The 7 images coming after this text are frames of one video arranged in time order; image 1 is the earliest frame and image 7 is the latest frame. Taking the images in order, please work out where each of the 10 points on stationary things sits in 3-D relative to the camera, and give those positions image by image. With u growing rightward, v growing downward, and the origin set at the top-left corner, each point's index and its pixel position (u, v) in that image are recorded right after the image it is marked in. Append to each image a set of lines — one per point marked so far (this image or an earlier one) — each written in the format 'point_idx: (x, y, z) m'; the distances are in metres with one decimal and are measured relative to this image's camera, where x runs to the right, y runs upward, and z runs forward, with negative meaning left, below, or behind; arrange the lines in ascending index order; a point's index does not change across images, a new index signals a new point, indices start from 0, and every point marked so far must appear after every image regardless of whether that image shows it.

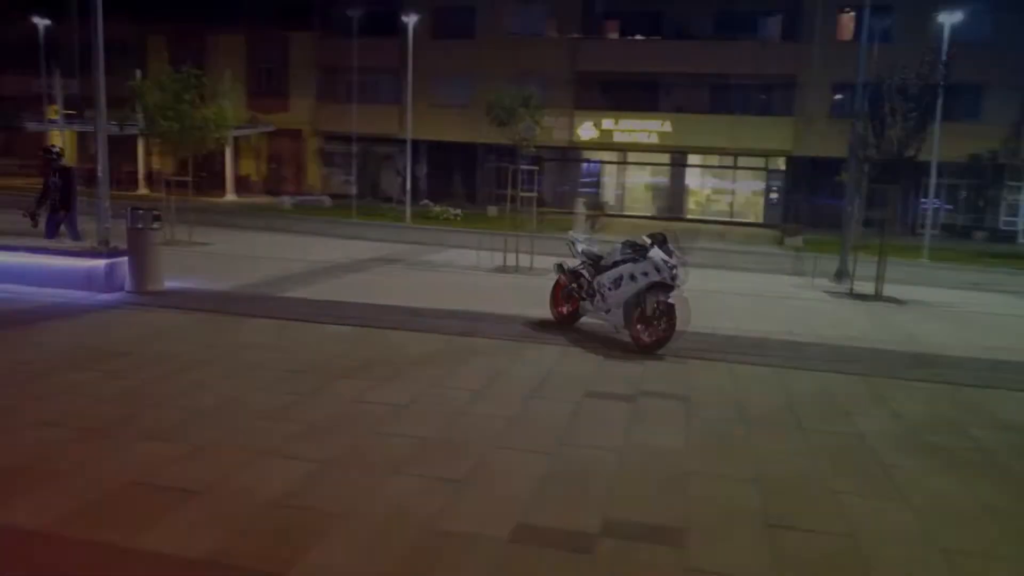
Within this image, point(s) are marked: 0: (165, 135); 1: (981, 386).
0: (-8.2, +3.6, +18.4) m
1: (+5.3, -1.1, +8.8) m
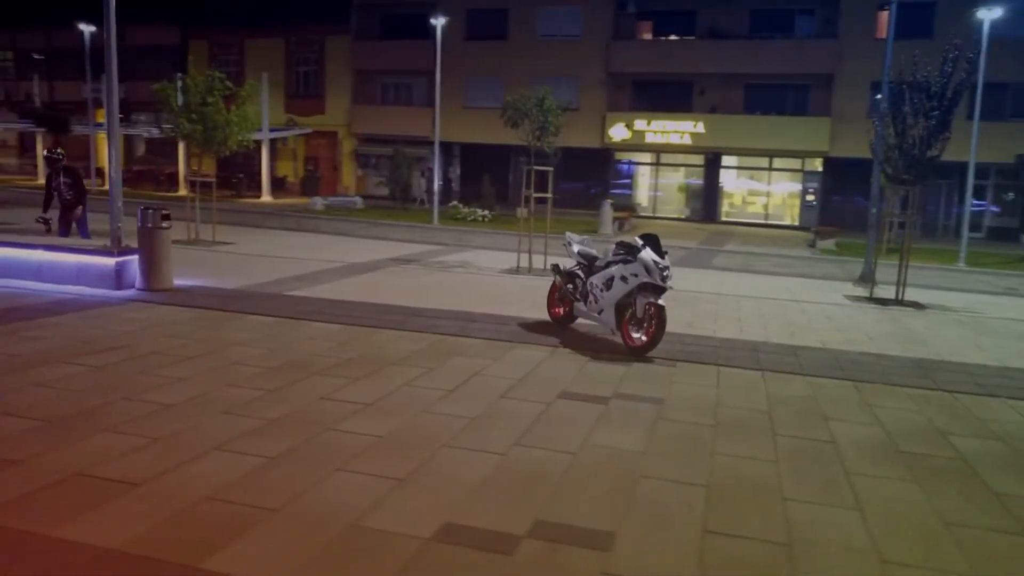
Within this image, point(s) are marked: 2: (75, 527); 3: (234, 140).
0: (-7.8, +3.6, +18.9) m
1: (+5.1, -1.2, +8.5) m
2: (-2.5, -1.4, +4.5) m
3: (-6.8, +3.6, +19.2) m
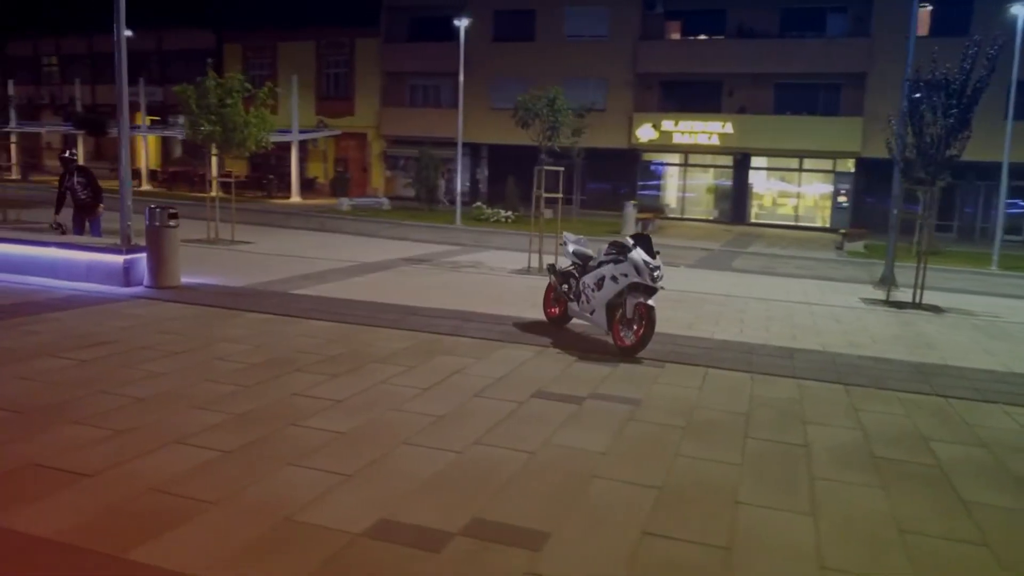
0: (-7.4, +3.7, +19.2) m
1: (+4.9, -1.2, +8.2) m
2: (-2.9, -1.3, +4.5) m
3: (-6.5, +3.7, +19.5) m
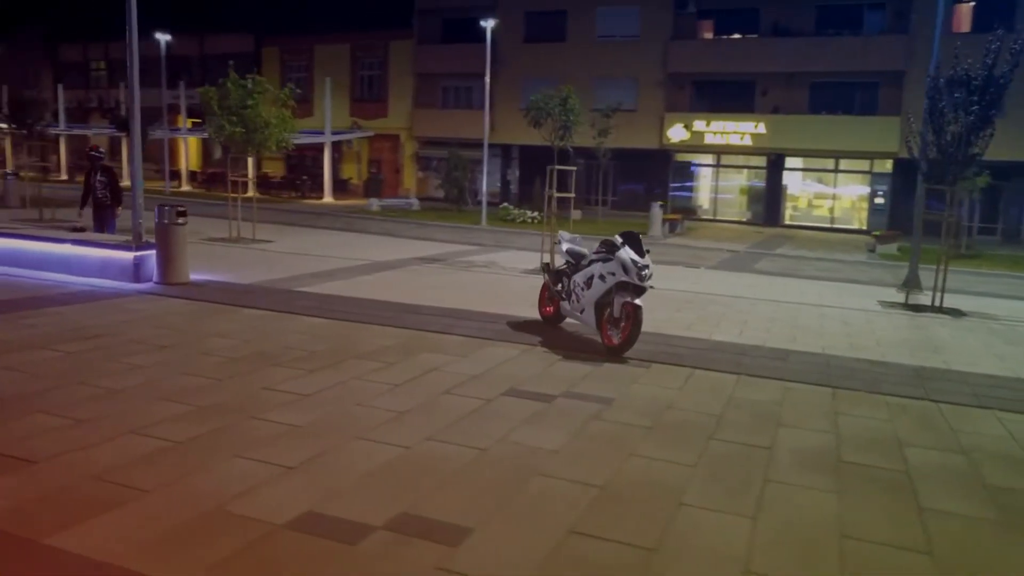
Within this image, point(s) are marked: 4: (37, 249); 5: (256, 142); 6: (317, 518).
0: (-7.0, +3.7, +19.6) m
1: (+4.6, -1.2, +7.9) m
2: (-3.3, -1.3, +4.7) m
3: (-6.0, +3.7, +19.8) m
4: (-8.3, +0.7, +13.6) m
5: (-6.4, +3.6, +19.5) m
6: (-1.1, -1.4, +4.6) m
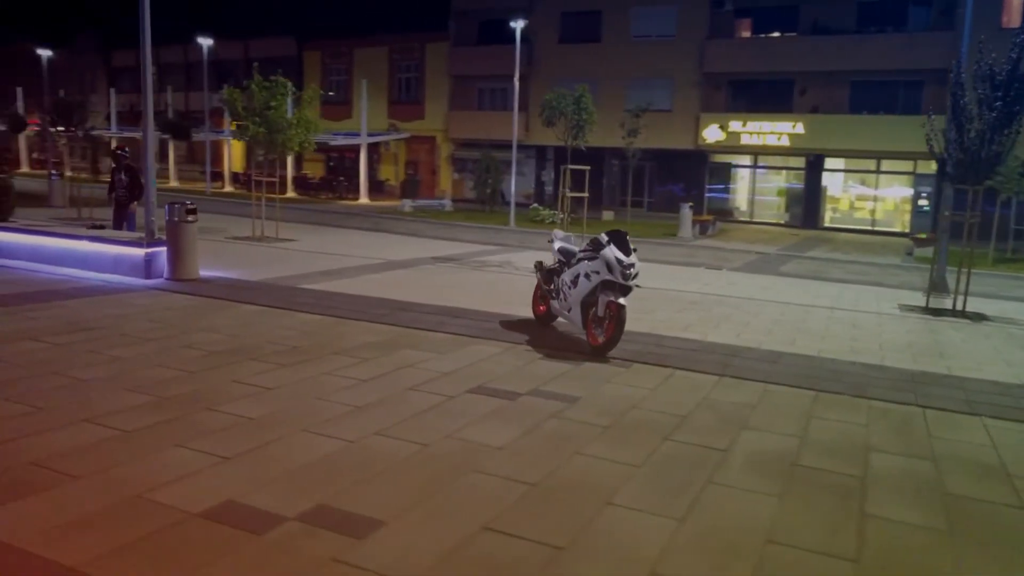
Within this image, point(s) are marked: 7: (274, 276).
0: (-6.5, +3.8, +19.9) m
1: (+4.3, -1.2, +7.6) m
2: (-3.8, -1.2, +4.8) m
3: (-5.6, +3.8, +20.1) m
4: (-8.2, +0.8, +14.1) m
5: (-5.9, +3.7, +19.9) m
6: (-1.7, -1.3, +4.6) m
7: (-4.4, +0.2, +14.6) m
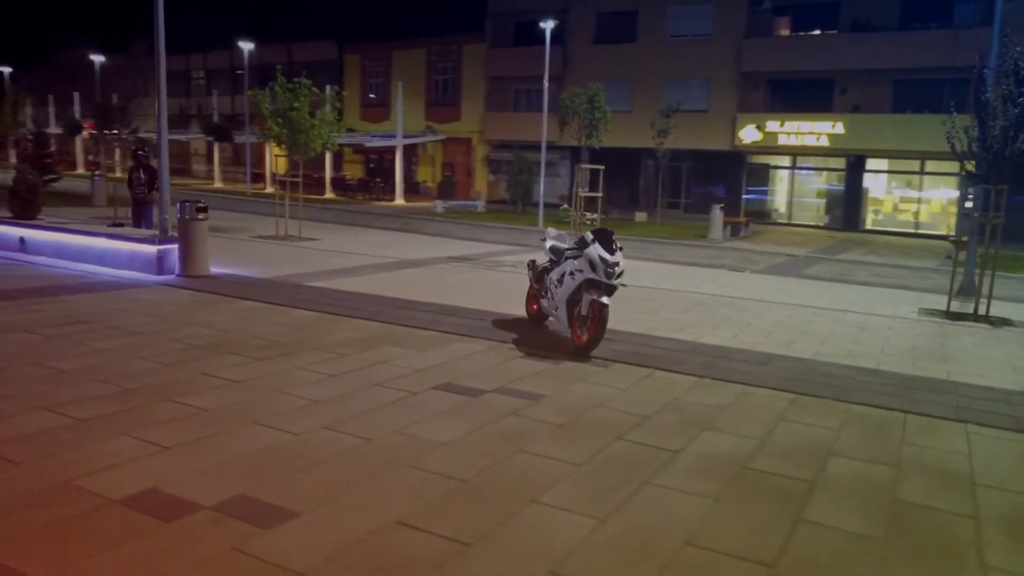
0: (-6.0, +3.8, +20.3) m
1: (+4.0, -1.2, +7.3) m
2: (-4.3, -1.1, +5.0) m
3: (-5.0, +3.8, +20.4) m
4: (-8.1, +0.9, +14.6) m
5: (-5.4, +3.7, +20.2) m
6: (-2.1, -1.2, +4.7) m
7: (-4.3, +0.3, +14.8) m
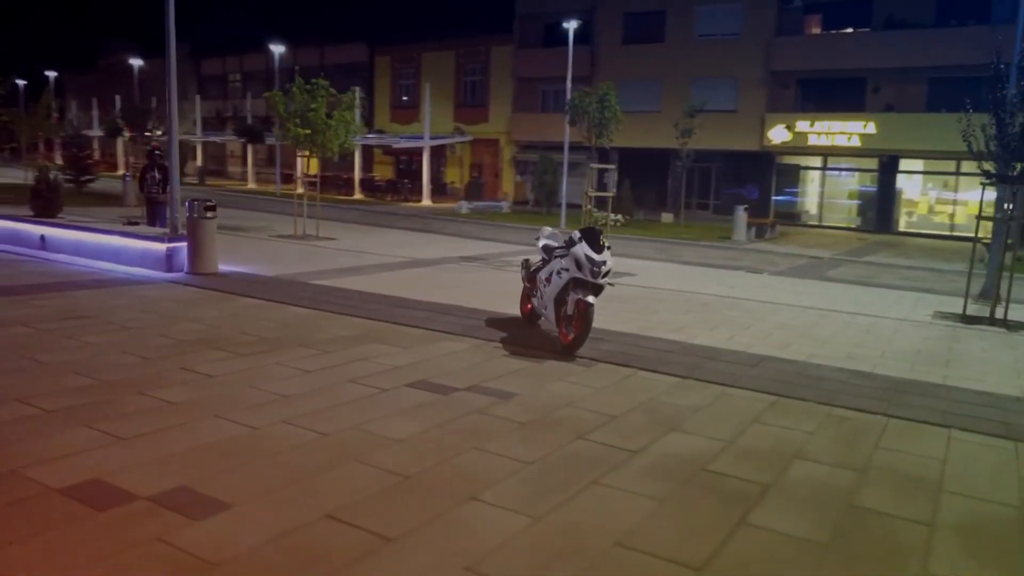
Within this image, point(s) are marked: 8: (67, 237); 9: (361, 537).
0: (-5.6, +3.9, +20.5) m
1: (+3.7, -1.2, +7.1) m
2: (-4.7, -1.1, +5.2) m
3: (-4.6, +3.8, +20.6) m
4: (-8.0, +0.9, +14.9) m
5: (-5.0, +3.8, +20.4) m
6: (-2.5, -1.2, +4.8) m
7: (-4.2, +0.3, +14.9) m
8: (-8.8, +1.0, +15.4) m
9: (-0.8, -1.4, +4.3) m
